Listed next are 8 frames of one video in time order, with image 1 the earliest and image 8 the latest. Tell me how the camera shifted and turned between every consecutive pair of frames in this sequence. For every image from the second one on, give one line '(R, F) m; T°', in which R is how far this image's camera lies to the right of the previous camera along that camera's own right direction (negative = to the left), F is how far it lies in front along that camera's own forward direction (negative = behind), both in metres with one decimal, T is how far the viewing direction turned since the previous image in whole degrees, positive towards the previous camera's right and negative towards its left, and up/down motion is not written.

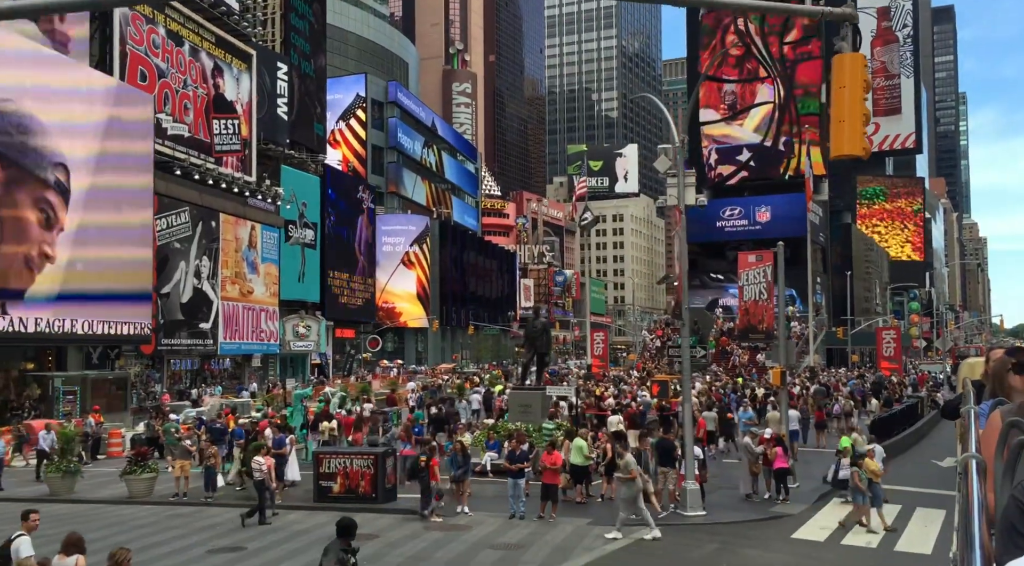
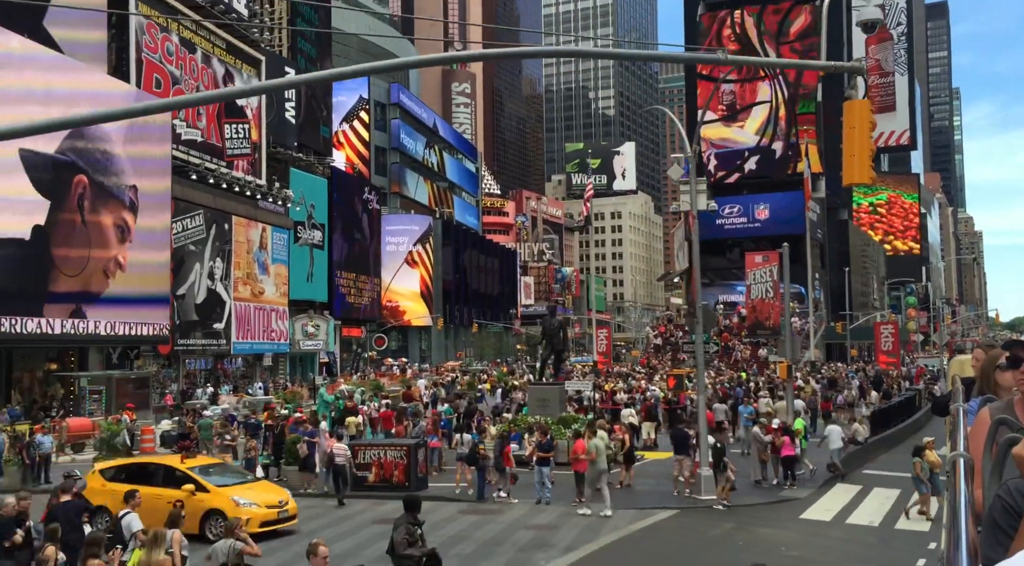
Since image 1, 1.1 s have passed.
(-0.6, -1.5) m; 0°
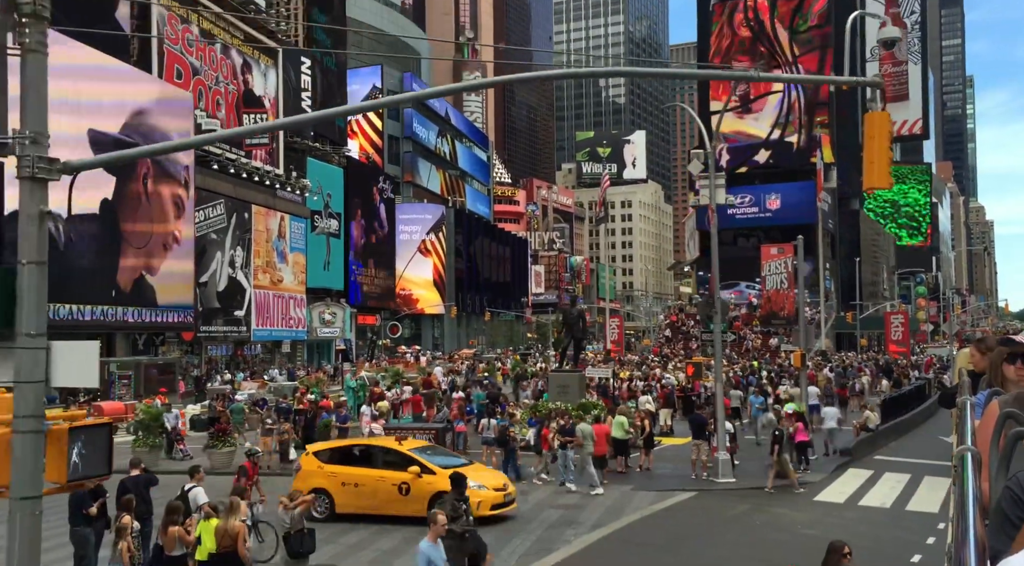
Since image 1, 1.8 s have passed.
(-0.4, -0.9) m; 0°
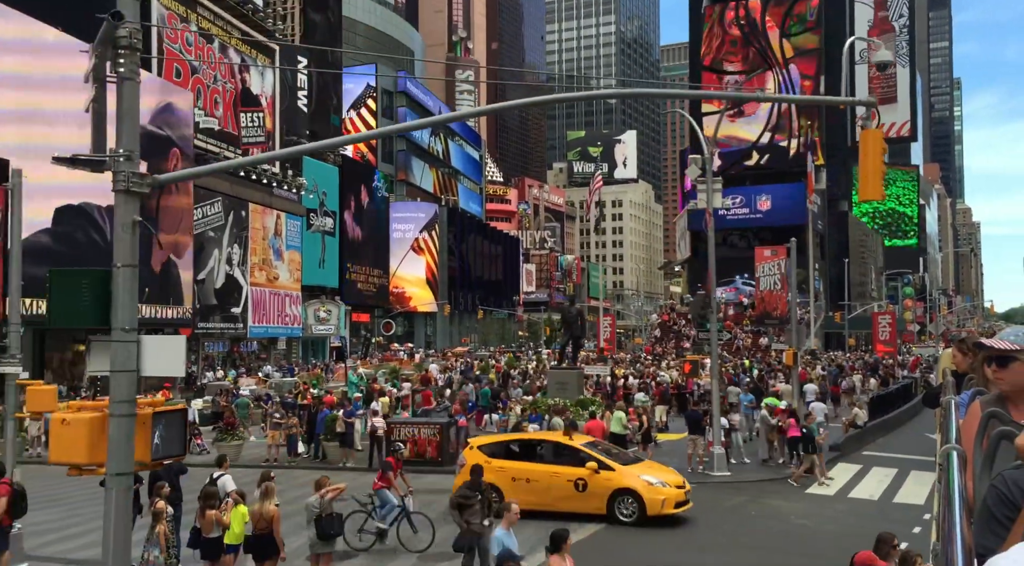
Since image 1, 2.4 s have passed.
(-0.3, -0.8) m; +1°
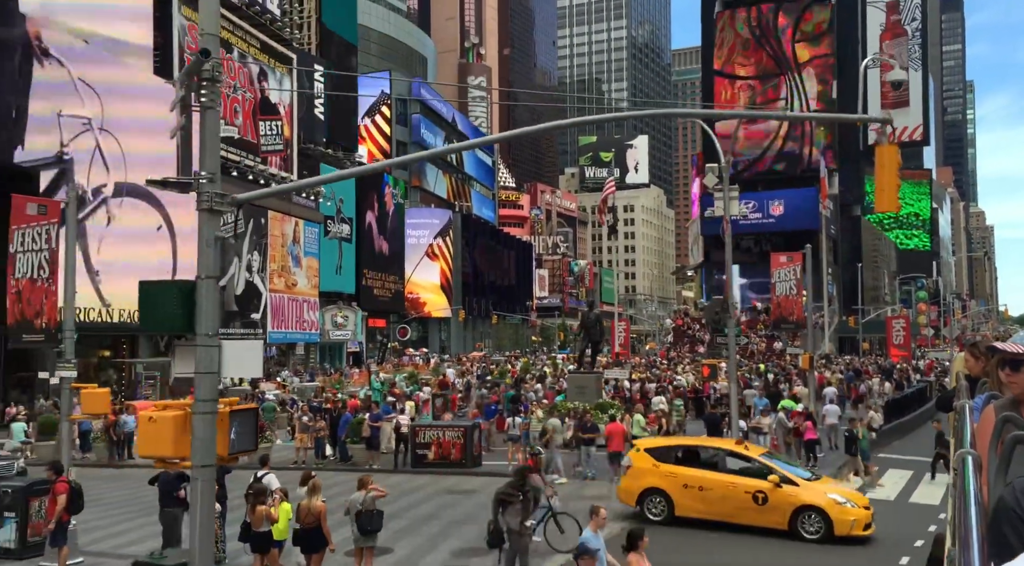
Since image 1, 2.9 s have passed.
(-0.3, -0.7) m; -1°
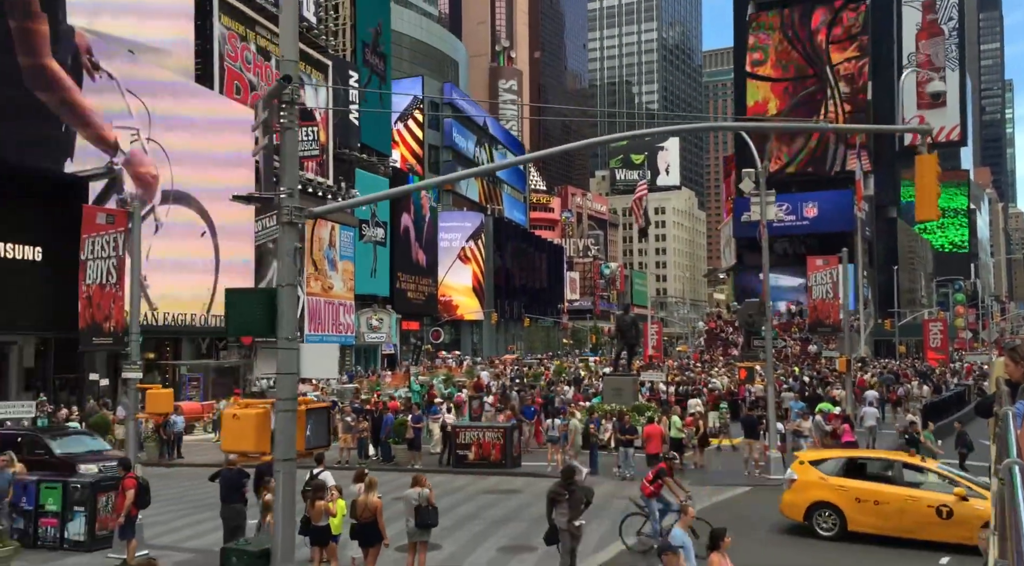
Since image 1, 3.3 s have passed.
(-0.2, -0.5) m; -2°
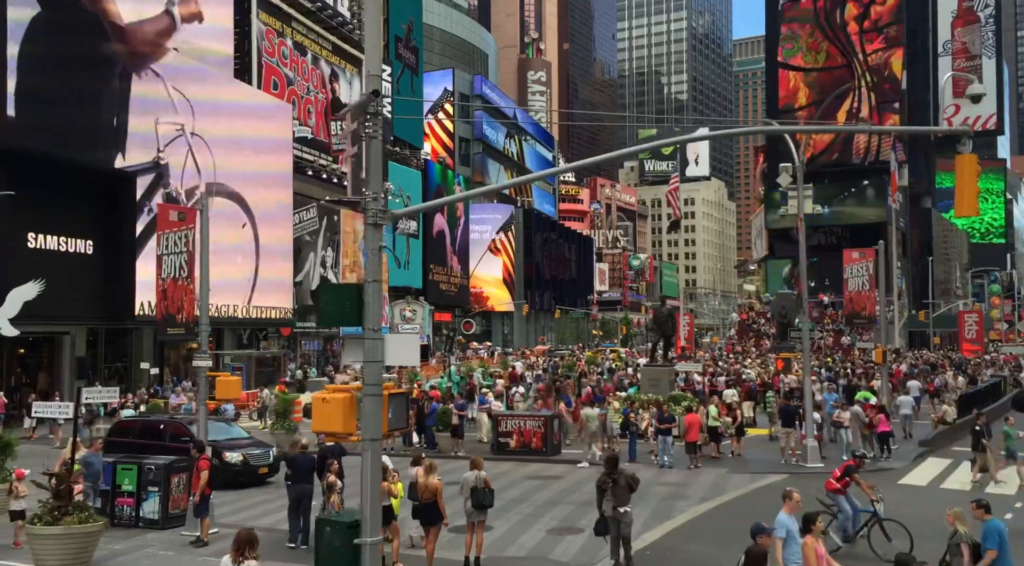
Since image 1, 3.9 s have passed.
(-0.3, -0.7) m; -1°
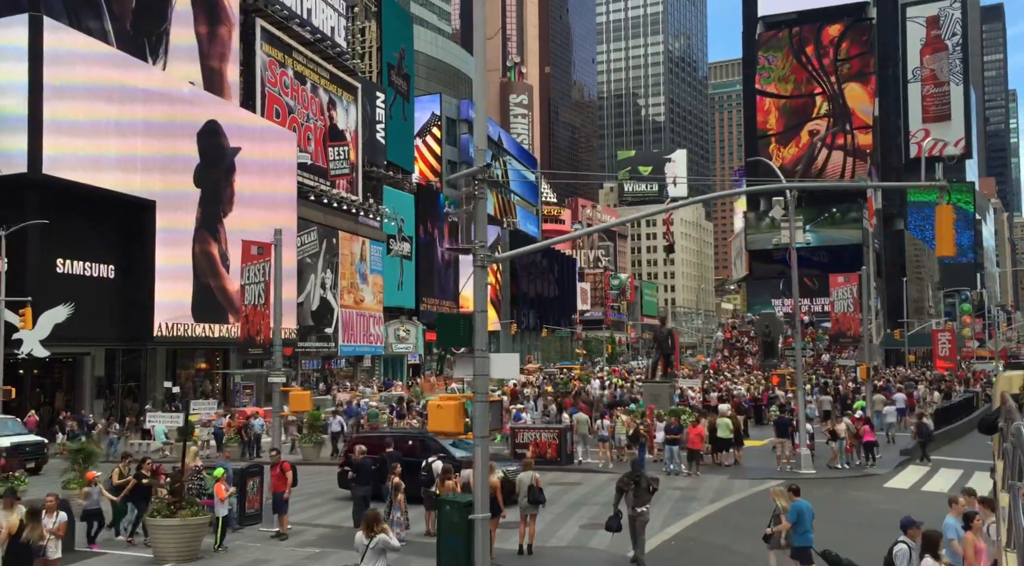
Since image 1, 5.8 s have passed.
(-1.1, -2.3) m; +1°
